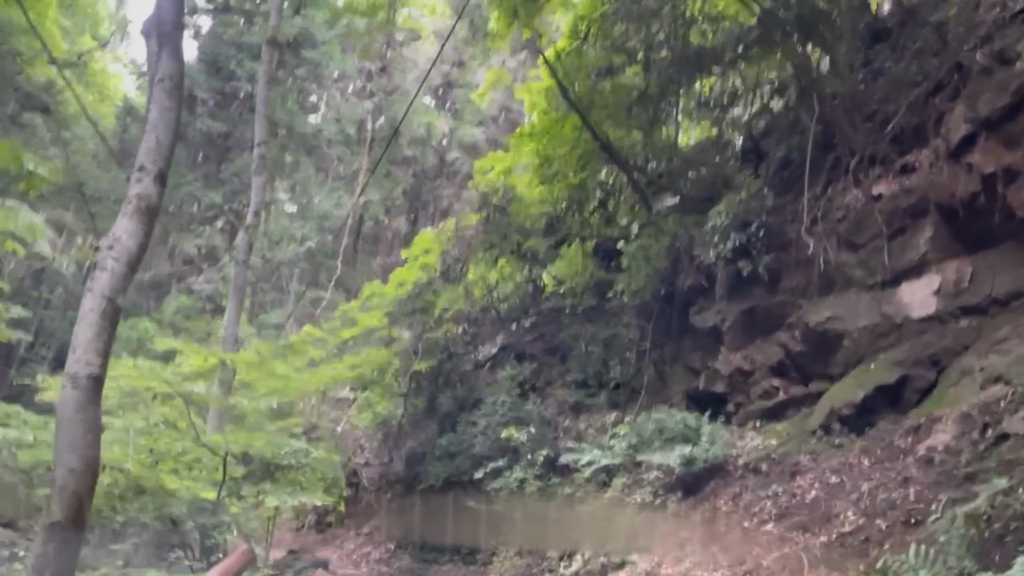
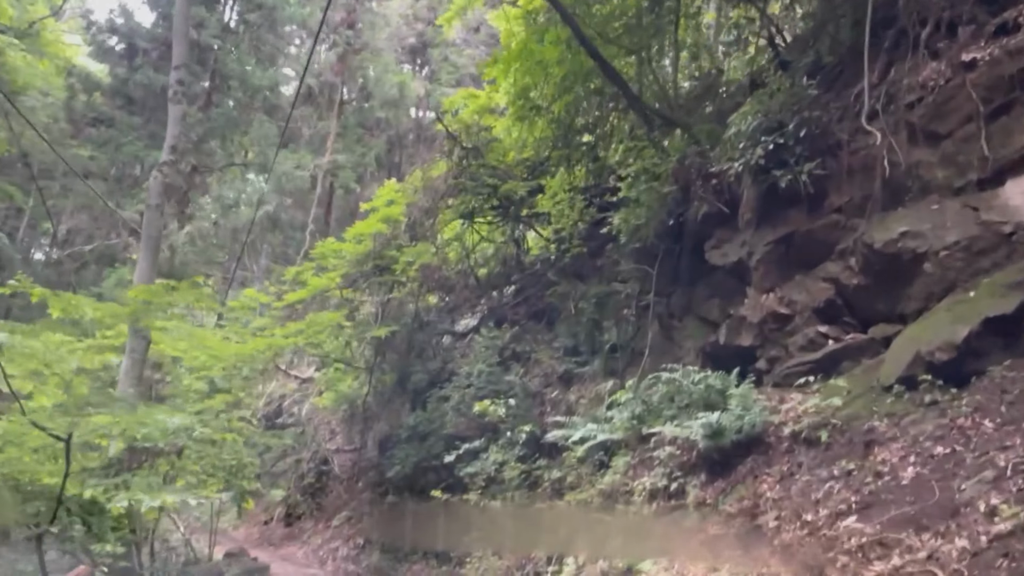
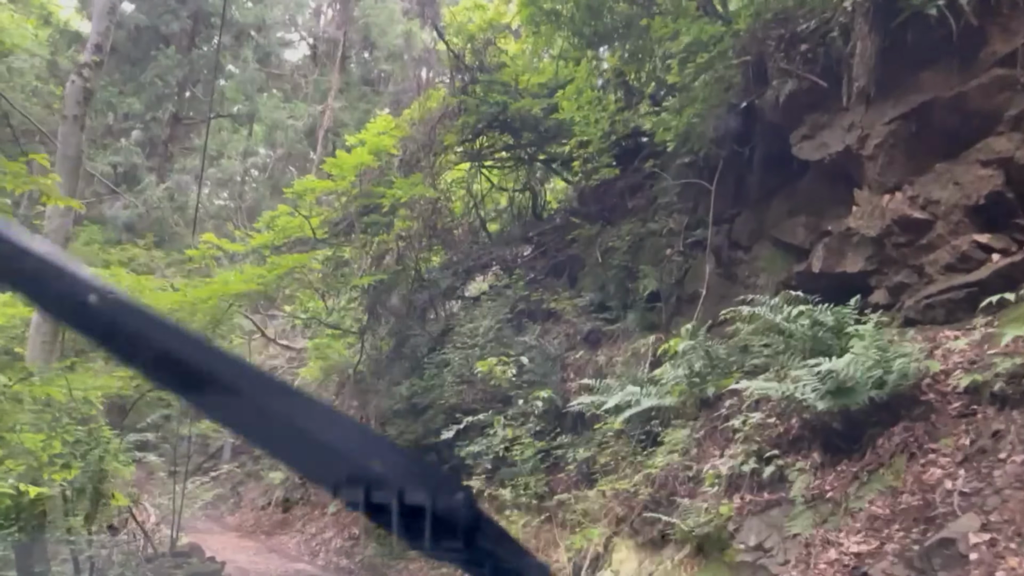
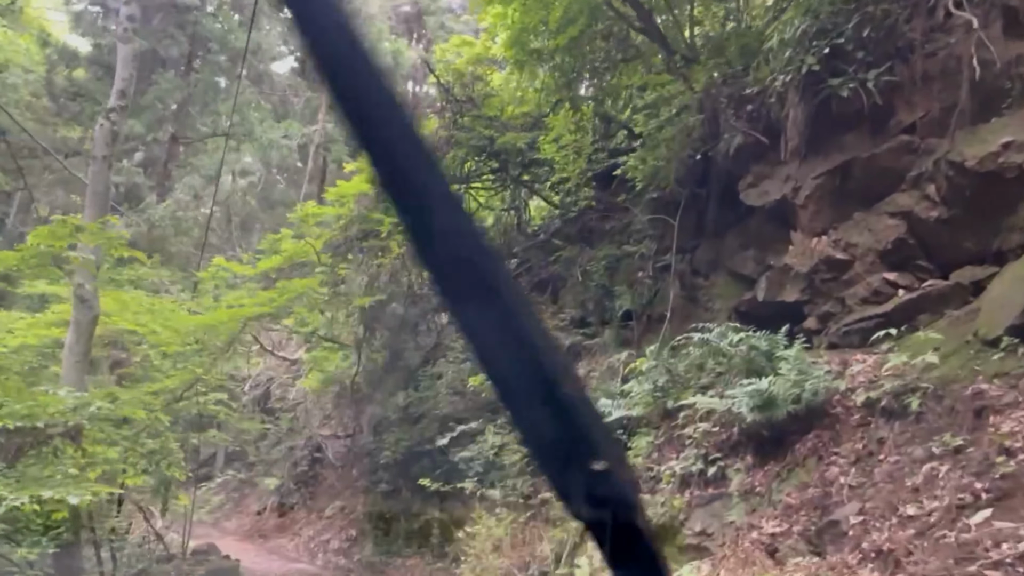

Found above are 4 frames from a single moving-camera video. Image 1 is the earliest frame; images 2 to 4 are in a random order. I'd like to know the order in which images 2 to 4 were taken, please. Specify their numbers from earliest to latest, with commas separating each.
2, 4, 3
